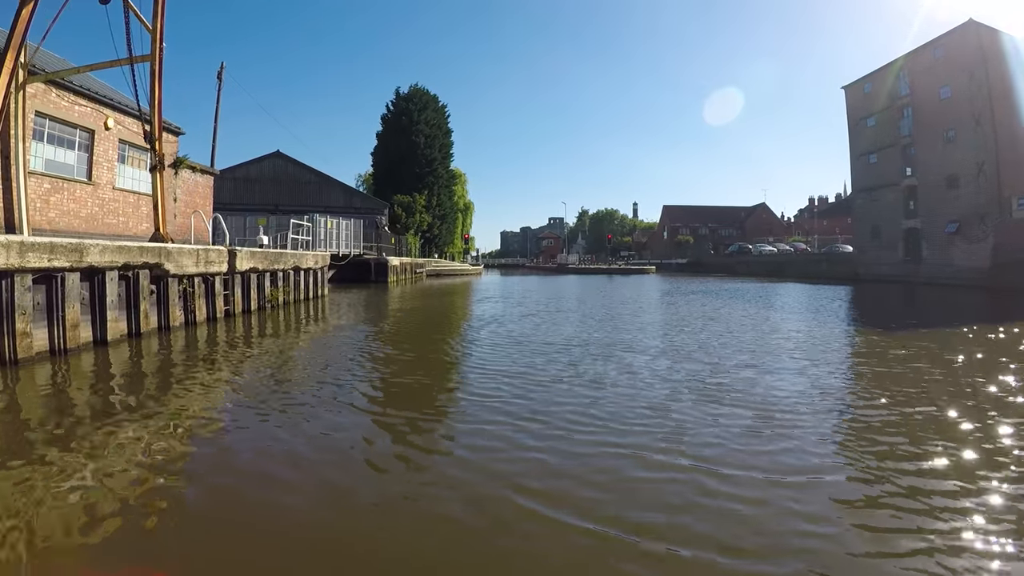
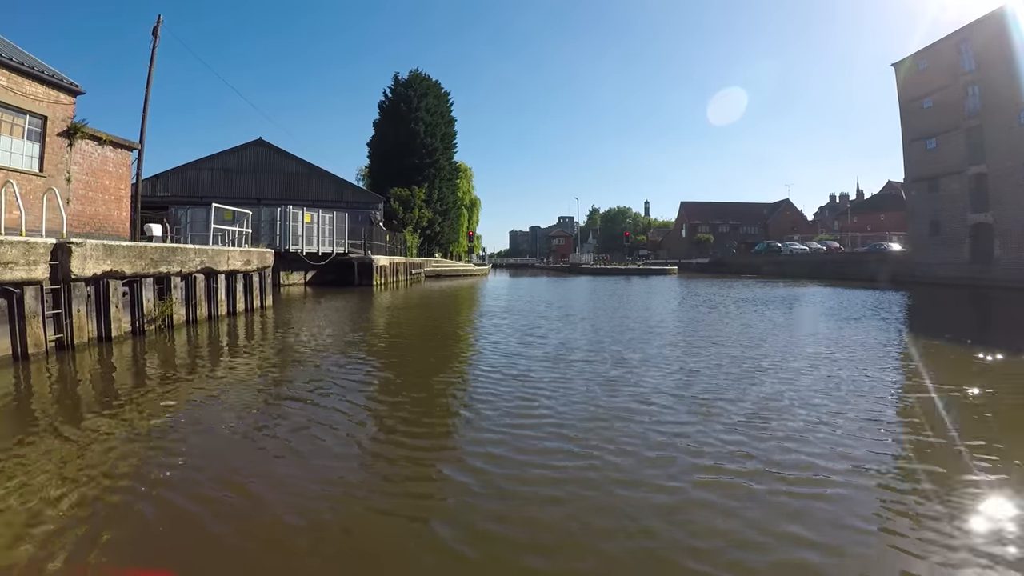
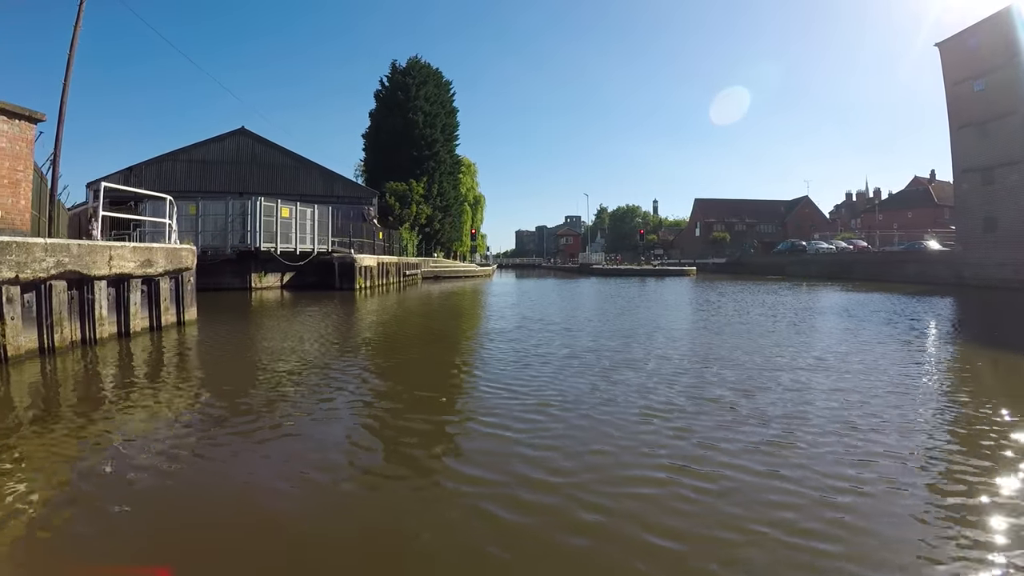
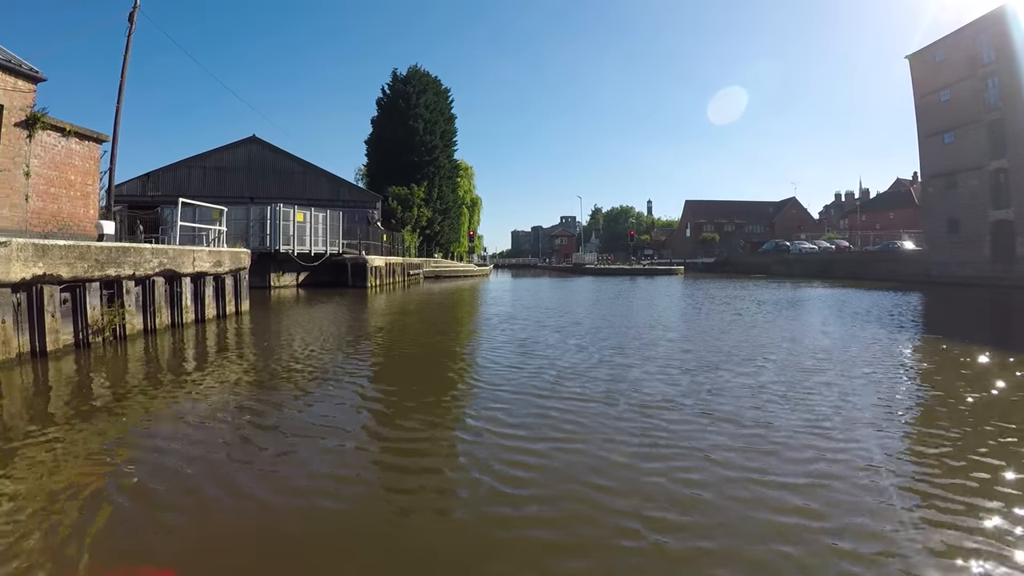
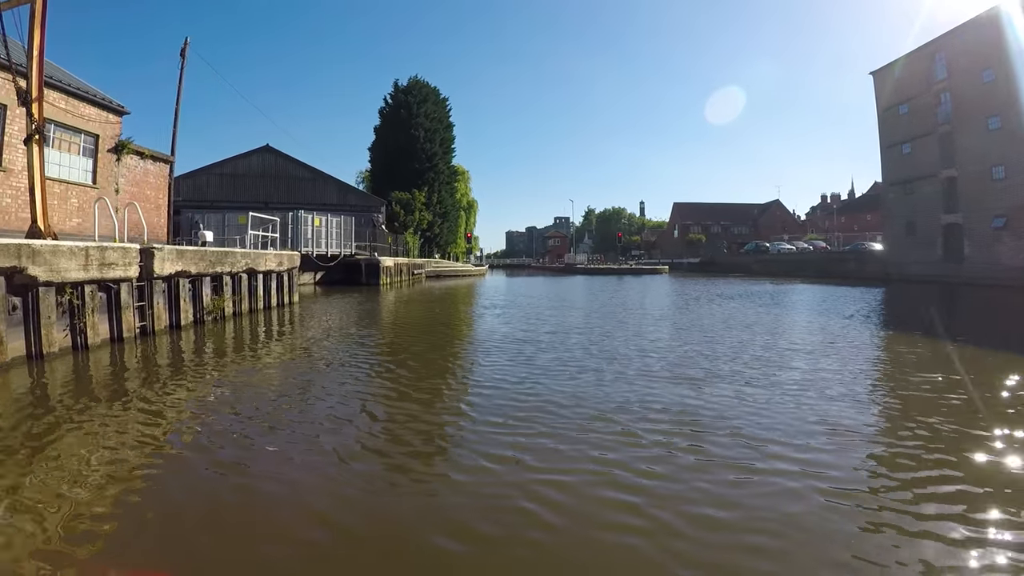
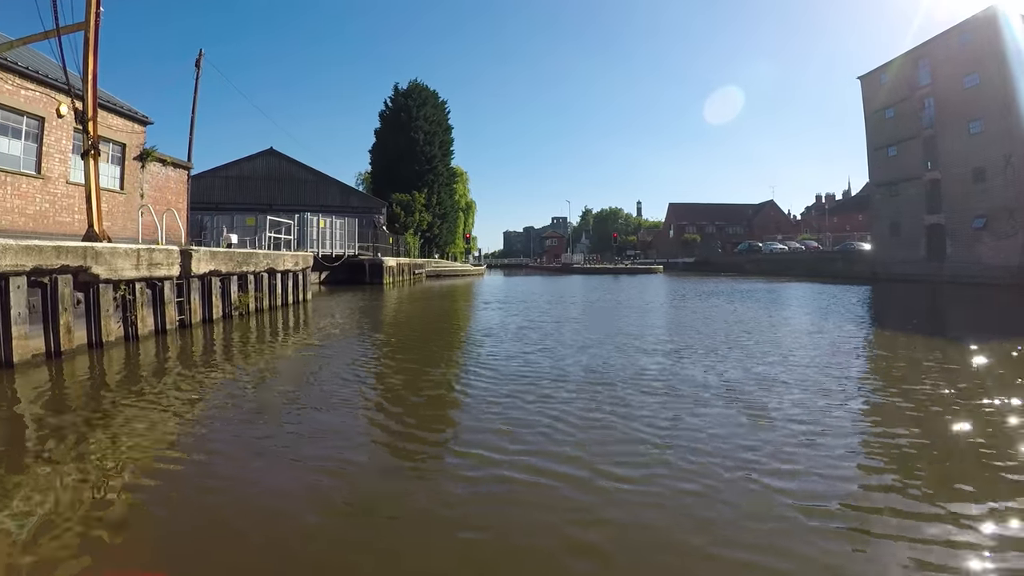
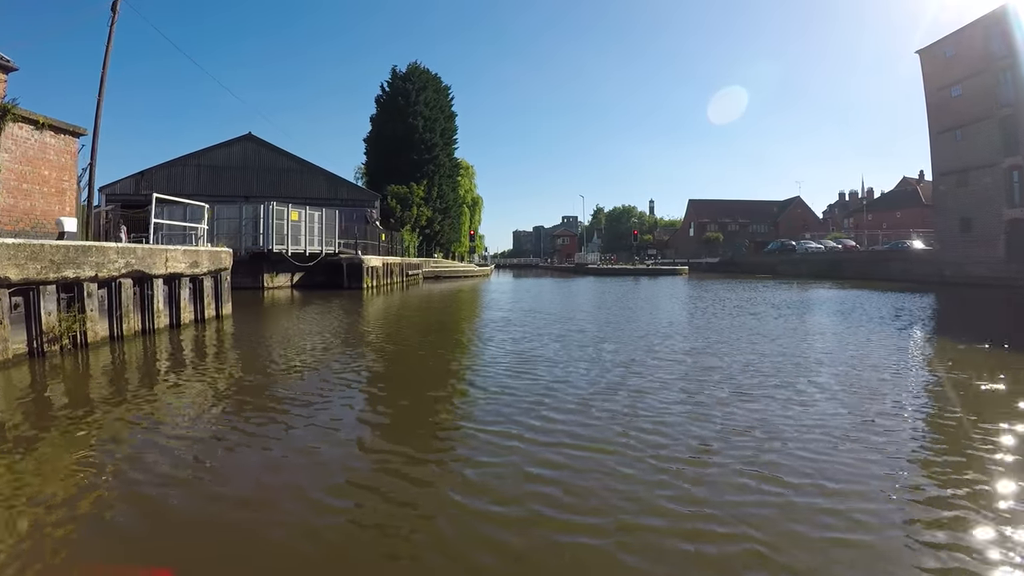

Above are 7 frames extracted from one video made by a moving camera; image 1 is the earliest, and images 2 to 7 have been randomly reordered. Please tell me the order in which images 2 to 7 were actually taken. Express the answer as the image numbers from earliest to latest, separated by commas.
6, 5, 2, 4, 7, 3
